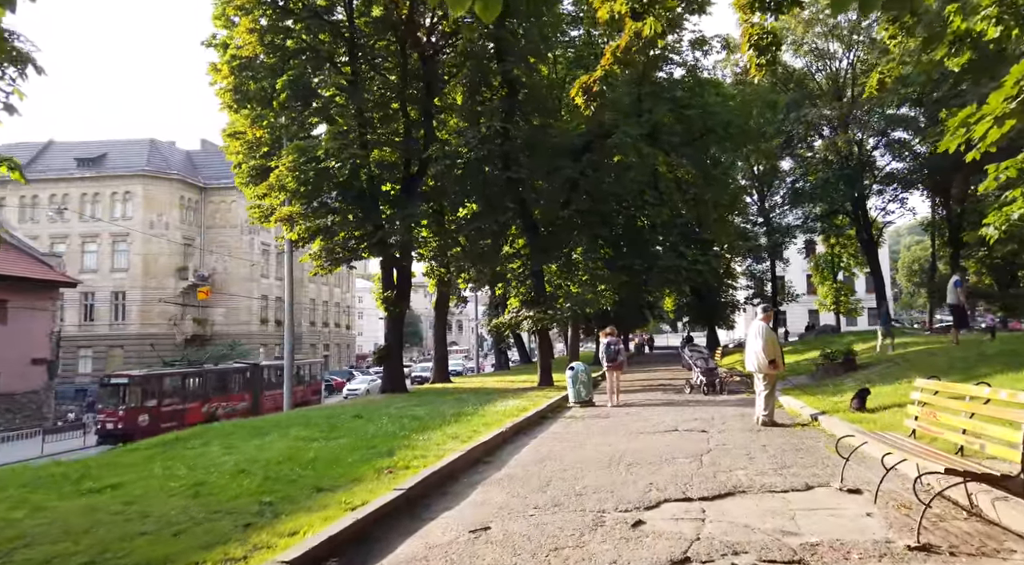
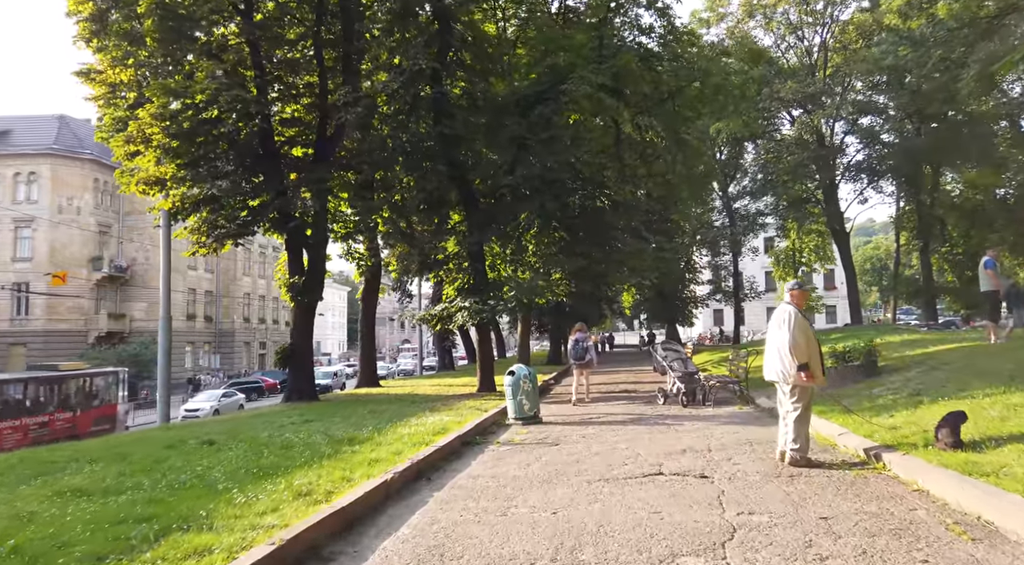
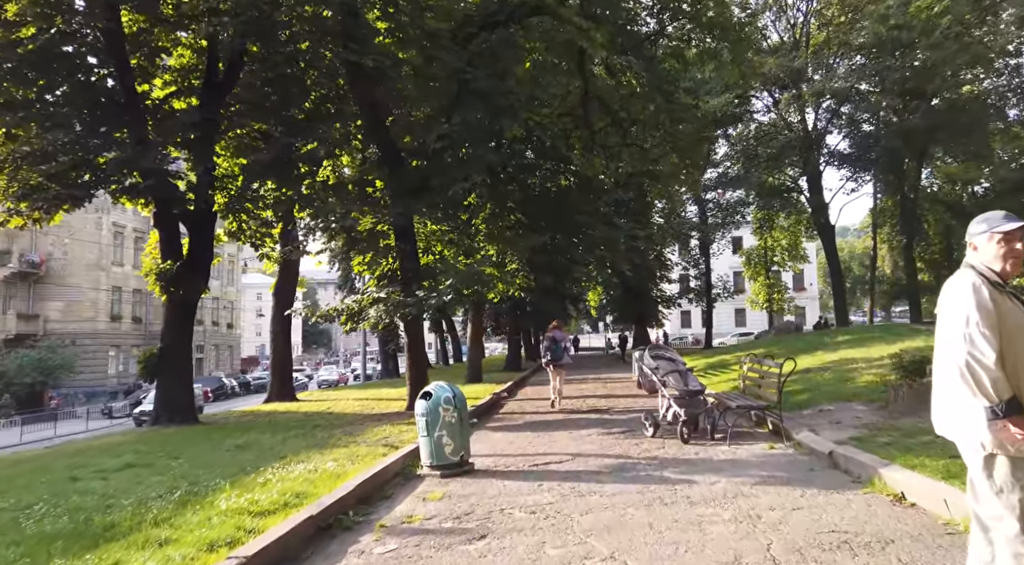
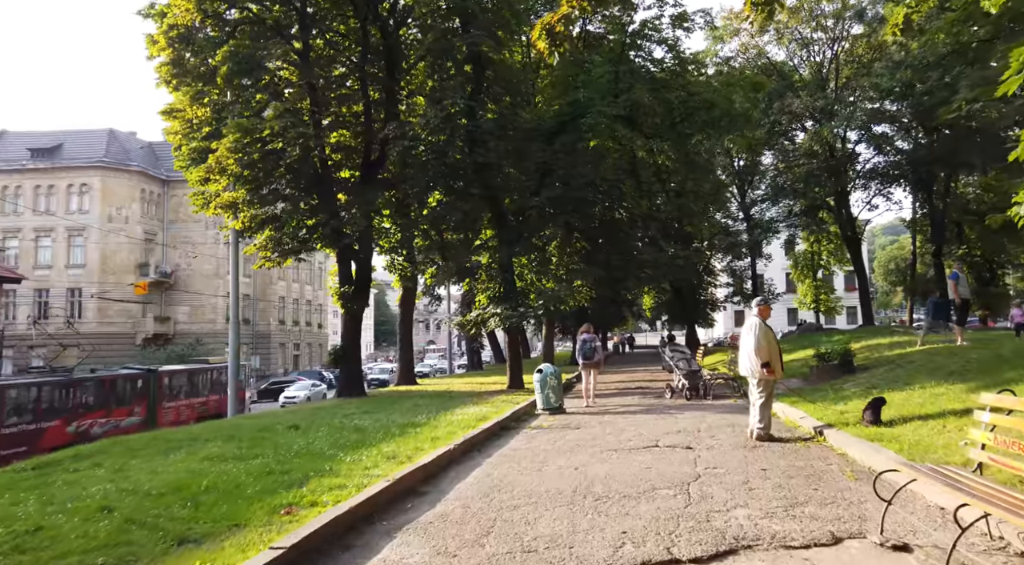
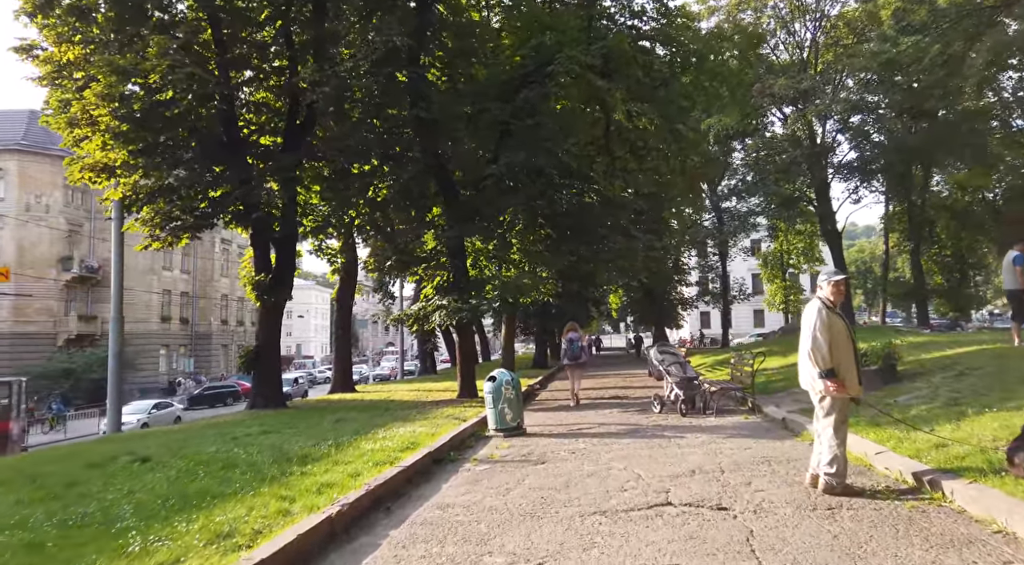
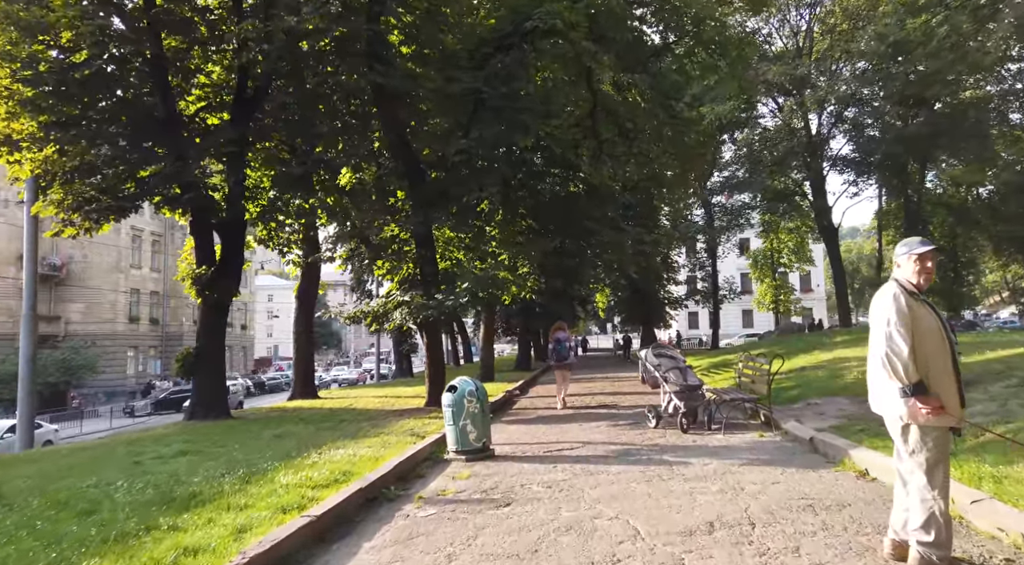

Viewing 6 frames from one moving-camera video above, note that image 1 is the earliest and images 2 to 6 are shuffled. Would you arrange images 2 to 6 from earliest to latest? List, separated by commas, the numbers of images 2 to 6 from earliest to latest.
4, 2, 5, 6, 3
